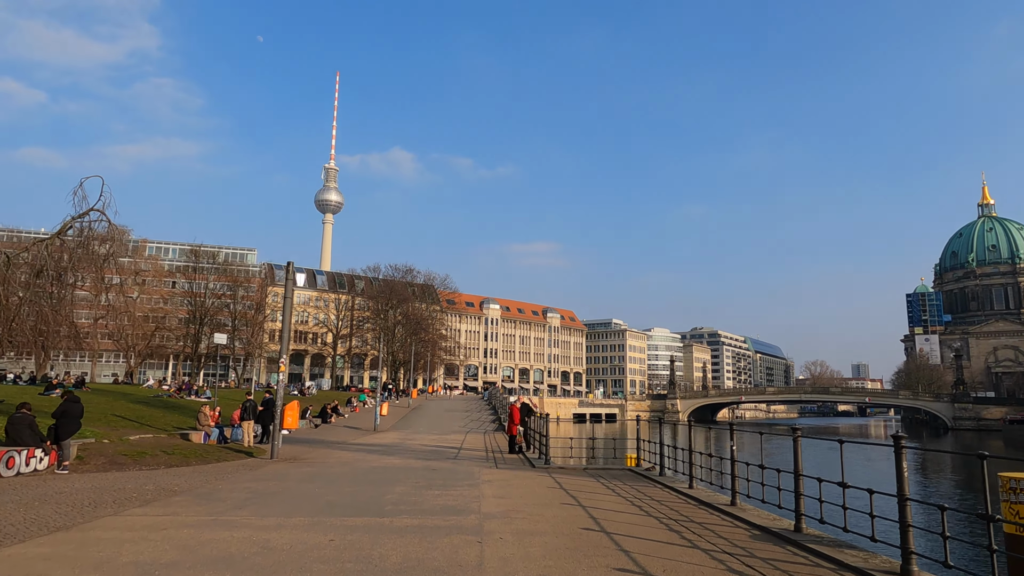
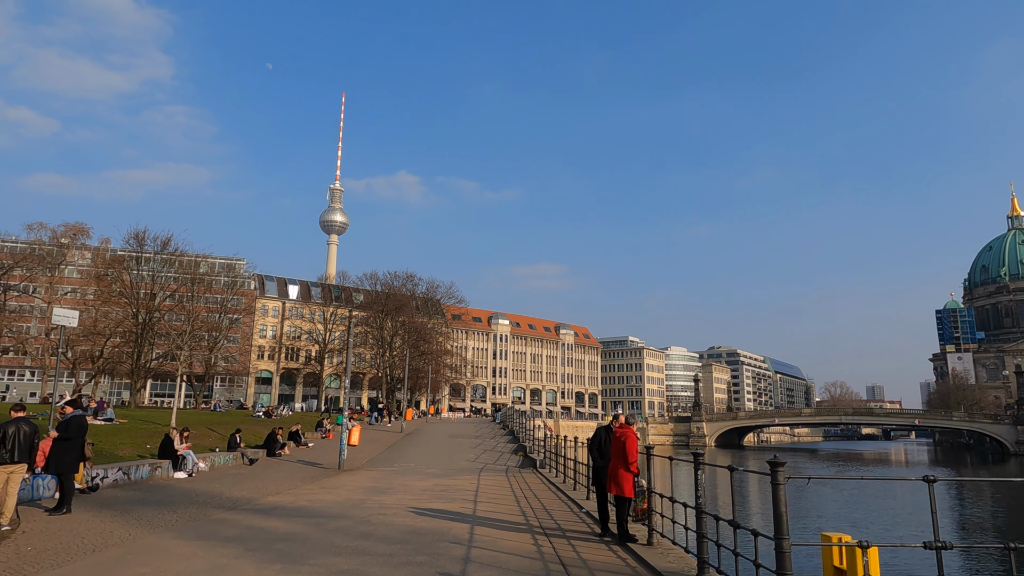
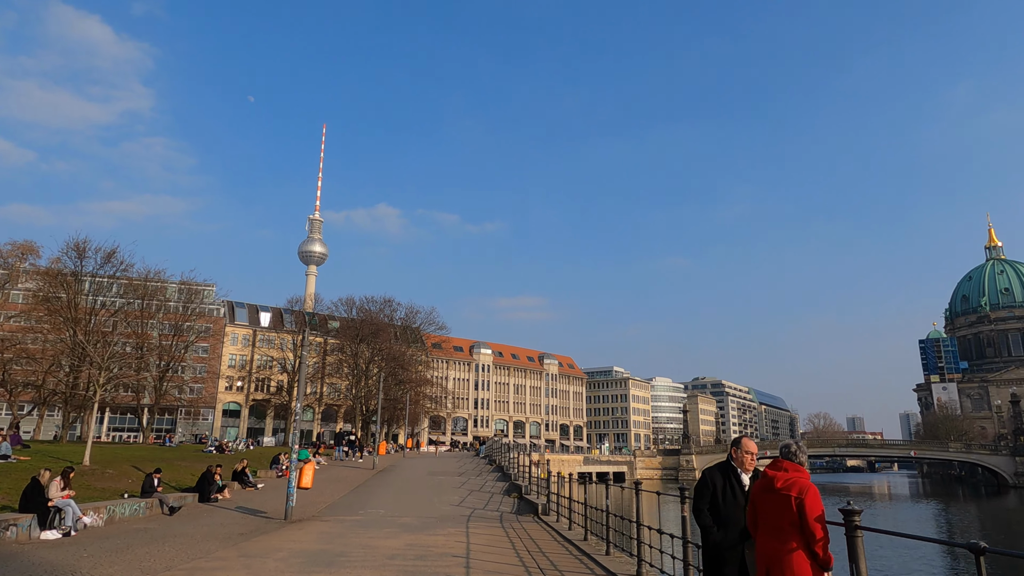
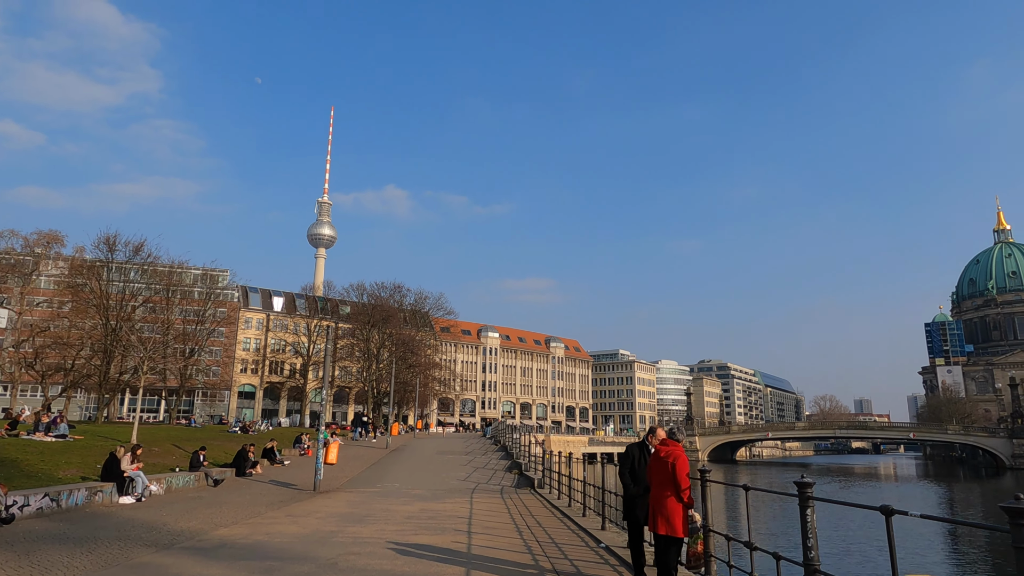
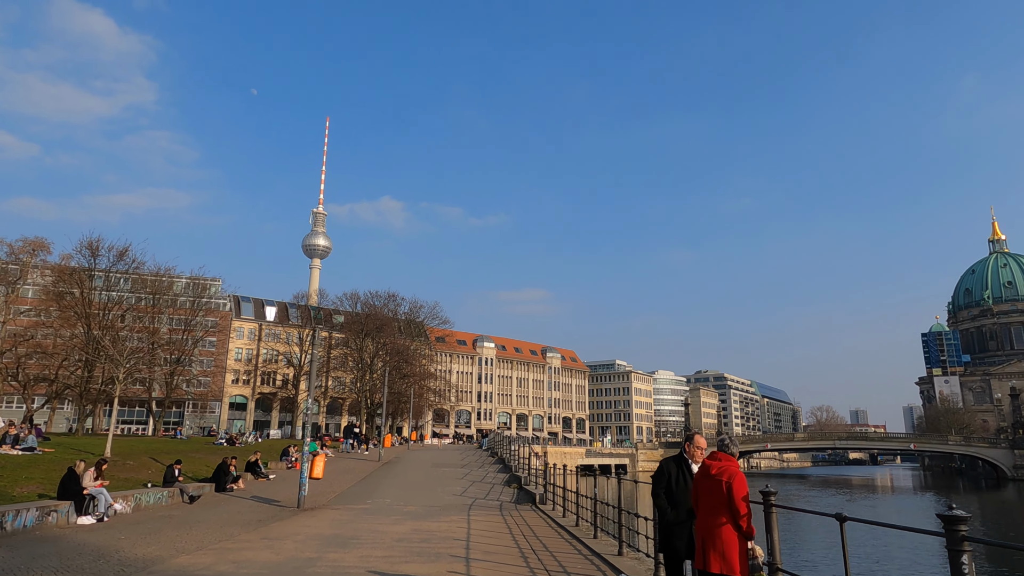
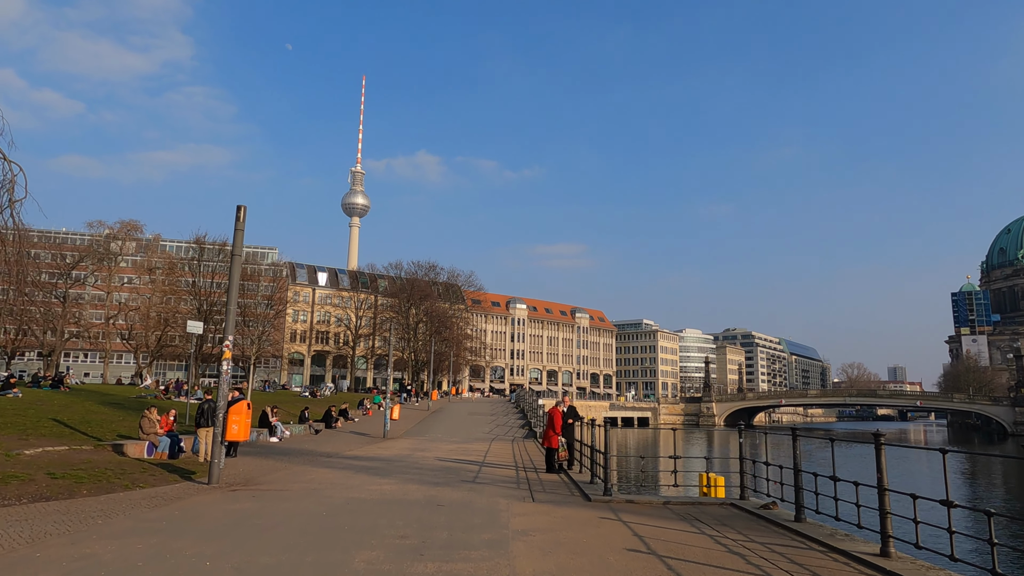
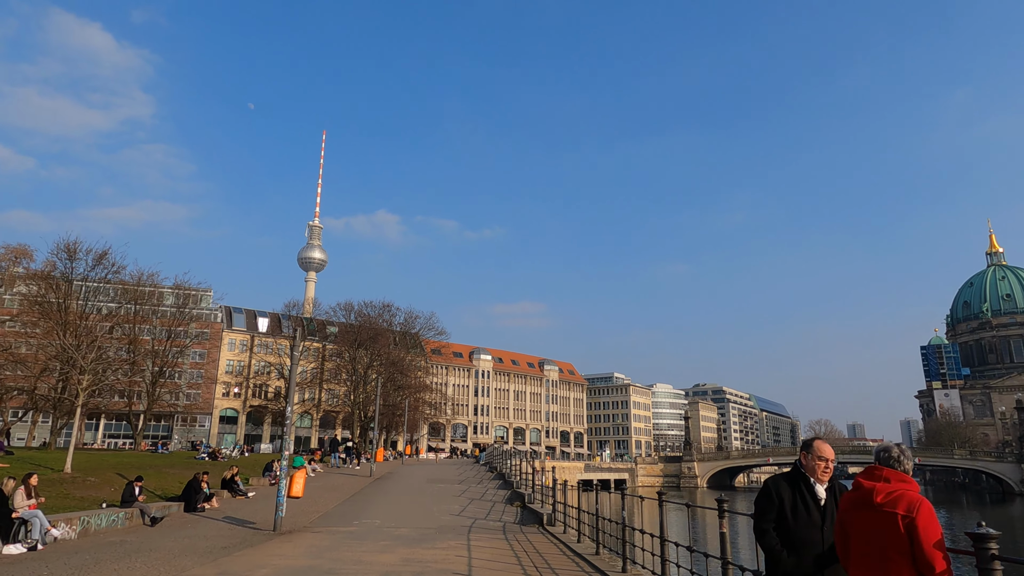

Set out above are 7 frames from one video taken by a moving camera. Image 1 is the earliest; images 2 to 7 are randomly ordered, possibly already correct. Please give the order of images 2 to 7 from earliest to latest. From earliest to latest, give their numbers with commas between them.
6, 2, 4, 5, 3, 7
